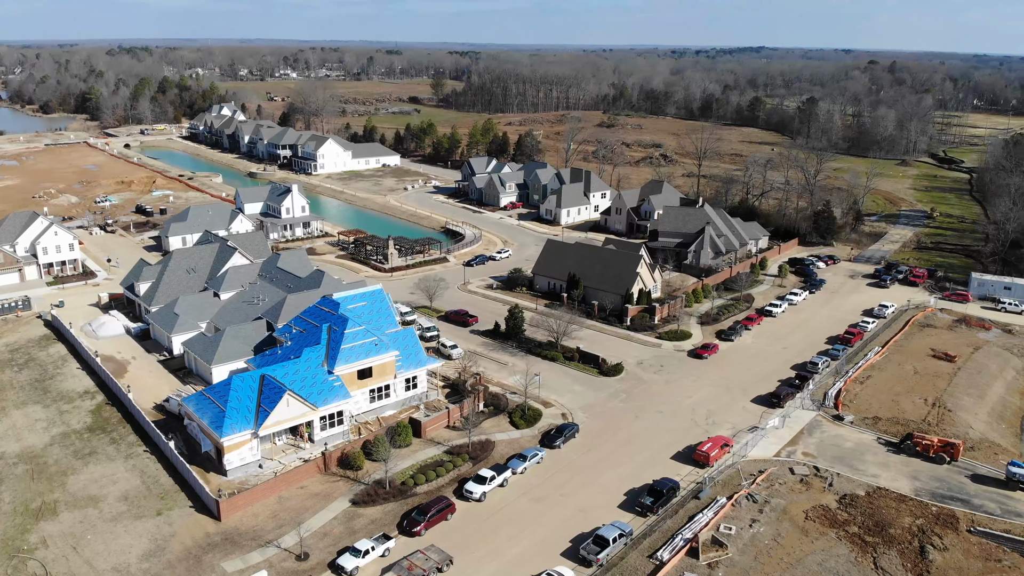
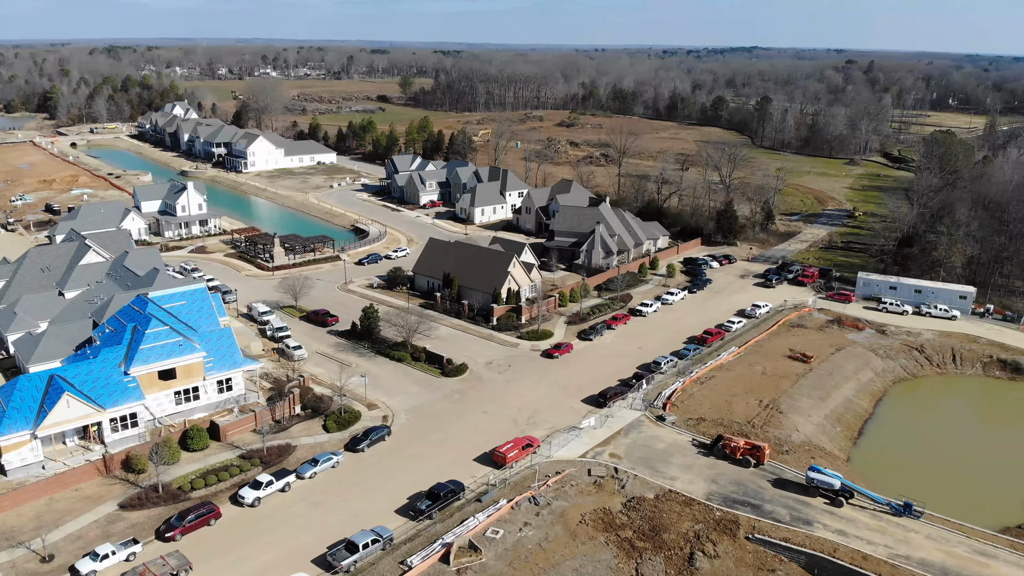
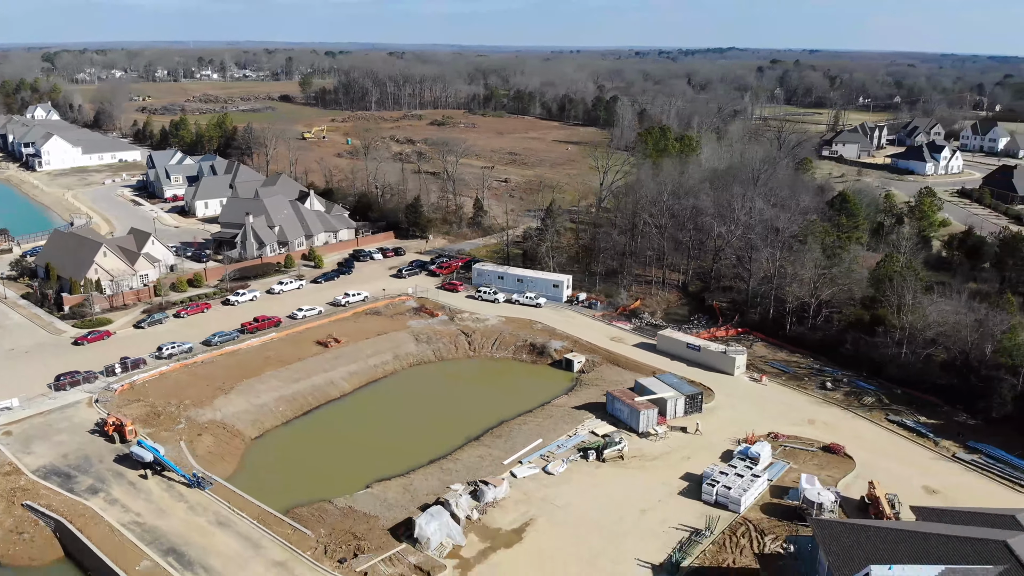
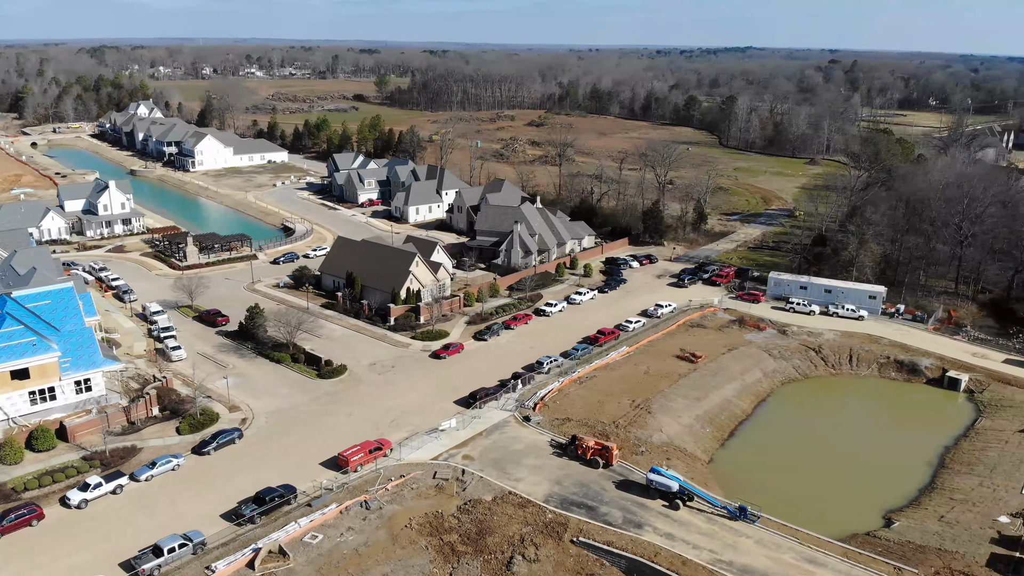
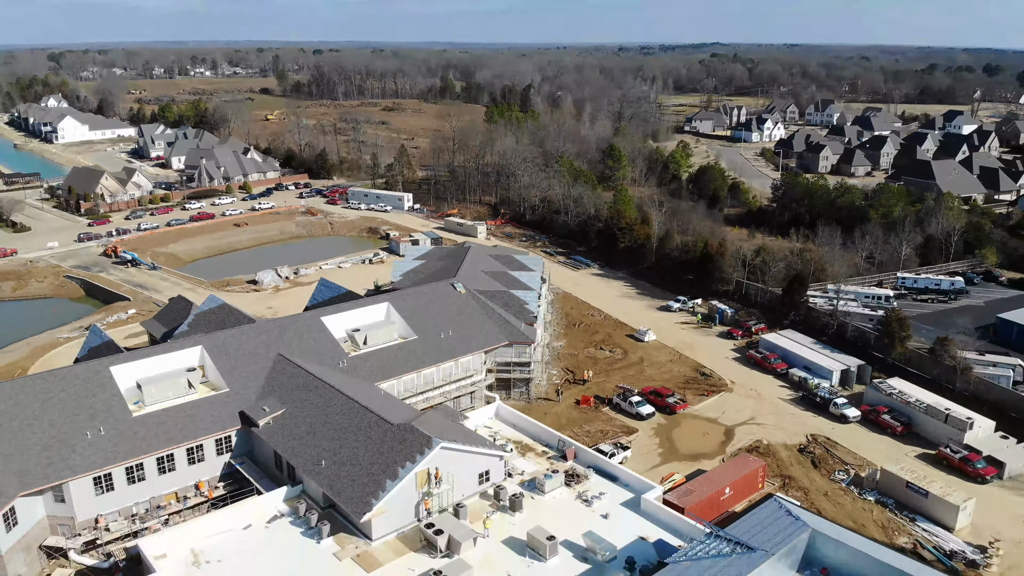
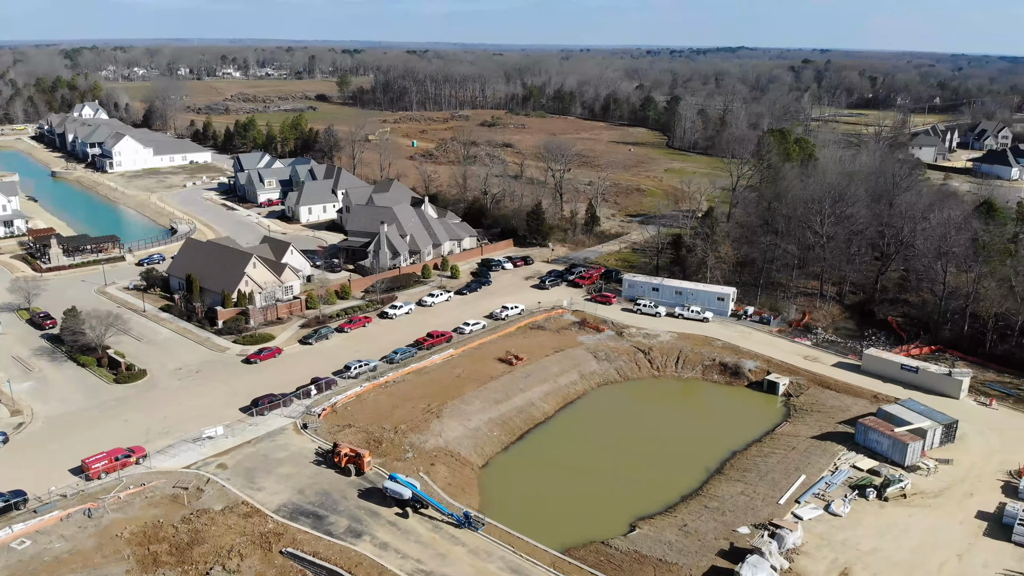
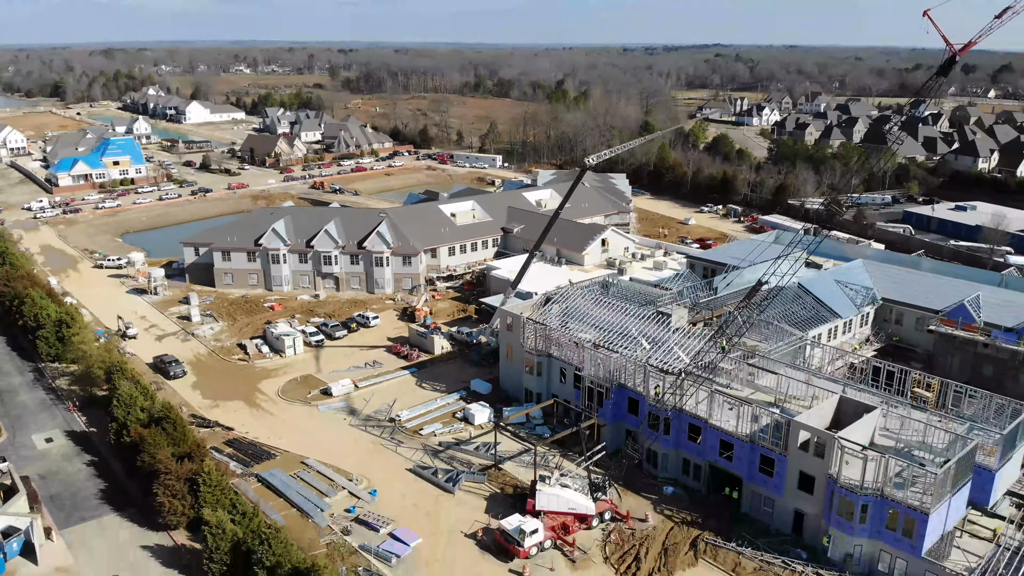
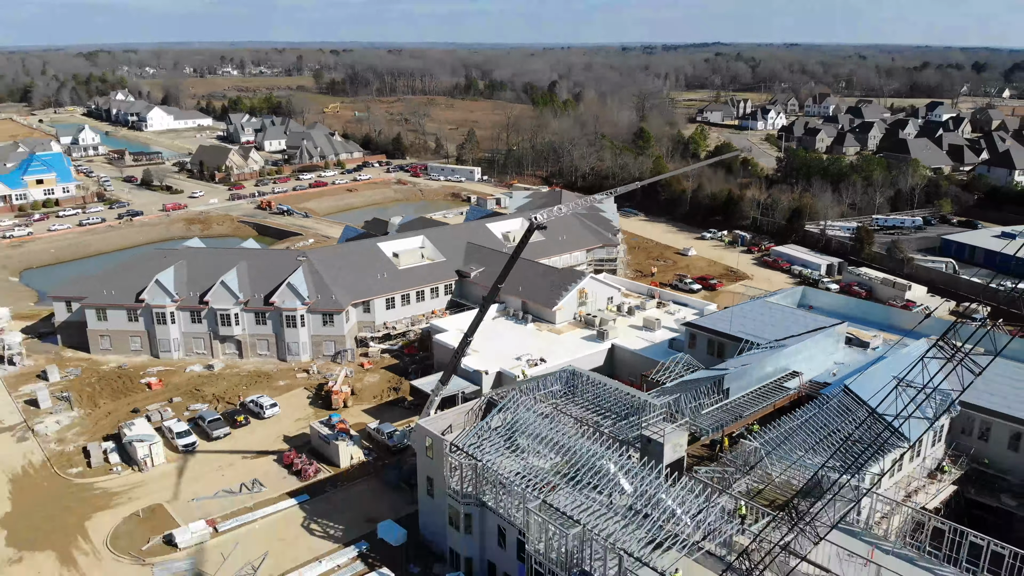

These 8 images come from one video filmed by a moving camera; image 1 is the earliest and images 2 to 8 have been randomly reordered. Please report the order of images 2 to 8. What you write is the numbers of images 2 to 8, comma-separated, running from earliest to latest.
2, 4, 6, 3, 5, 8, 7
